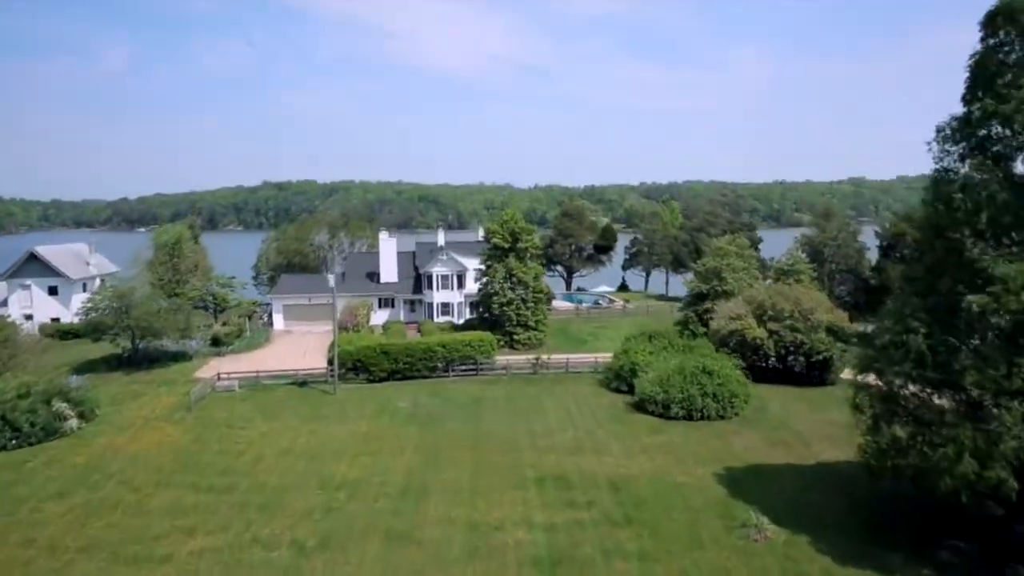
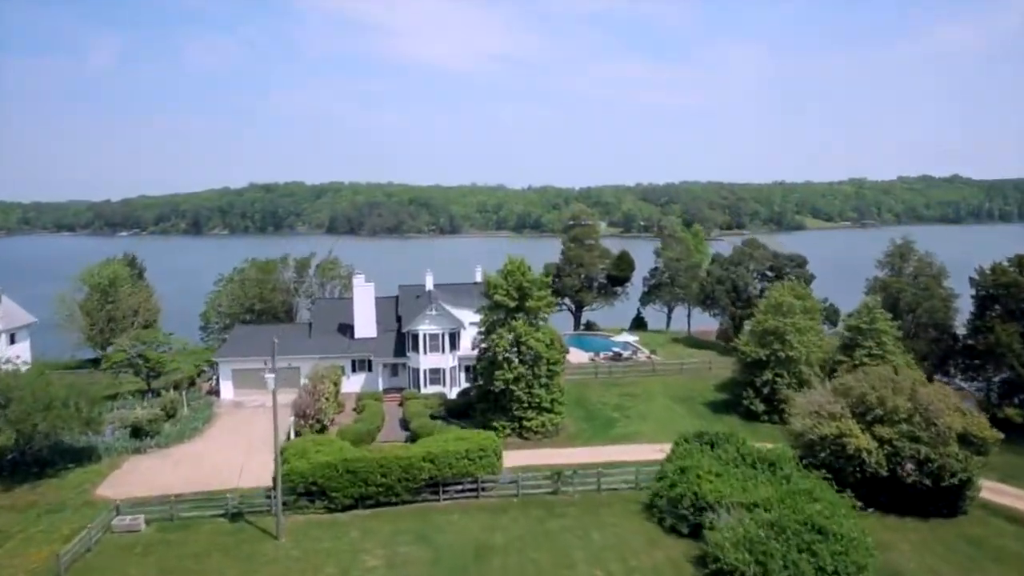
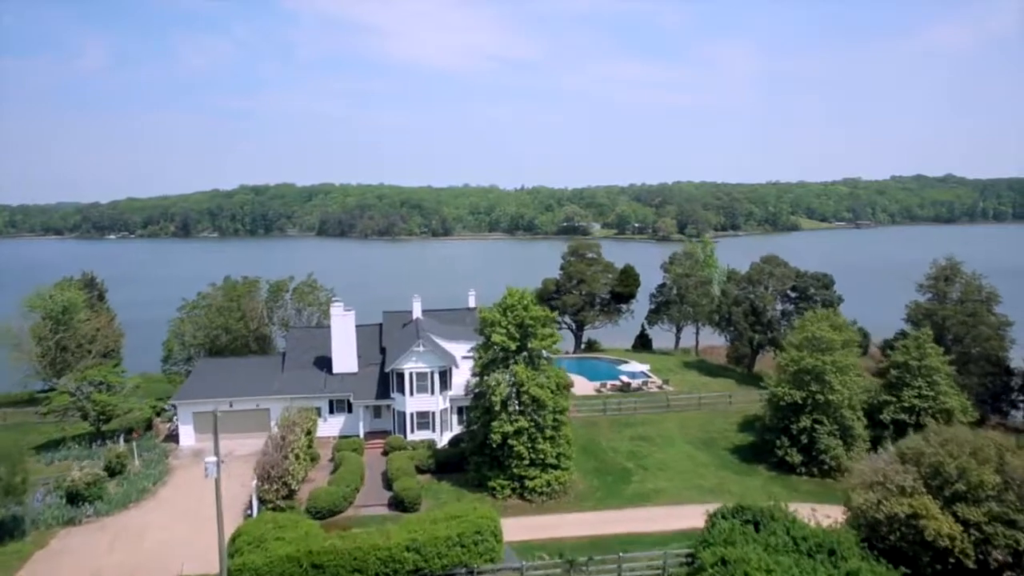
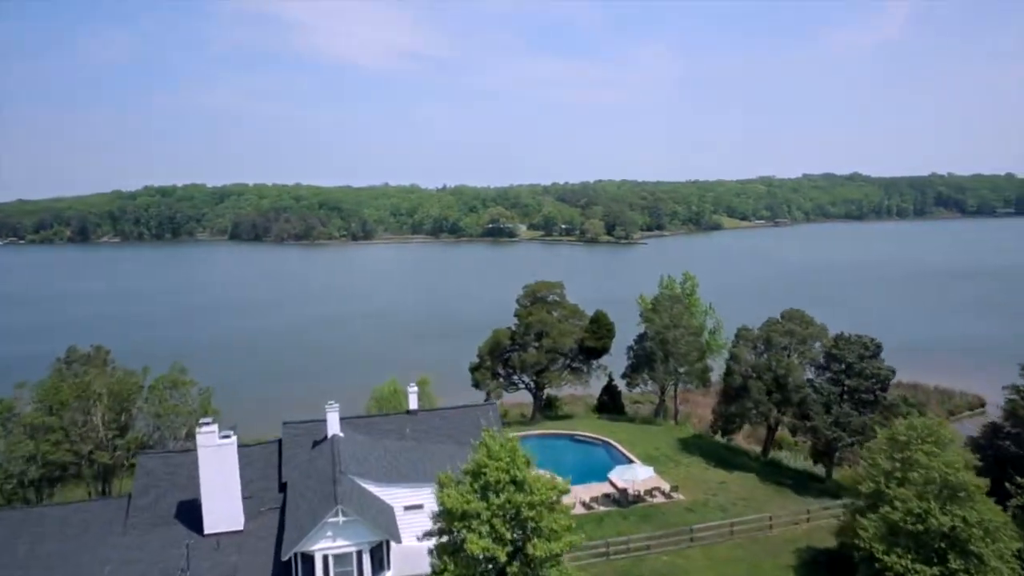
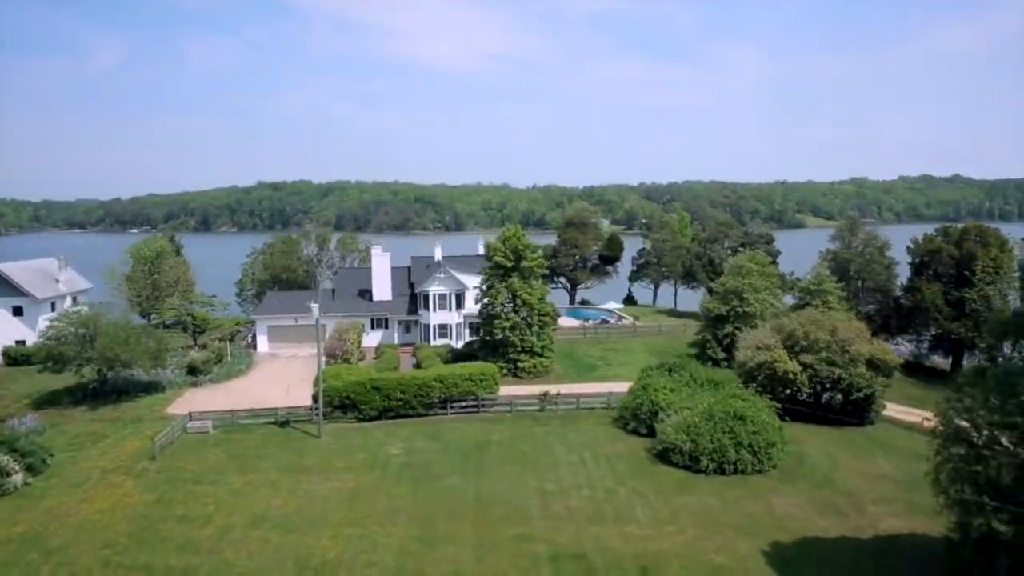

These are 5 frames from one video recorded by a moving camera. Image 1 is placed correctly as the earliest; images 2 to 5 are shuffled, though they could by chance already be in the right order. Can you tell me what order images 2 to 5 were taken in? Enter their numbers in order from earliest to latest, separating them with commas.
5, 2, 3, 4
